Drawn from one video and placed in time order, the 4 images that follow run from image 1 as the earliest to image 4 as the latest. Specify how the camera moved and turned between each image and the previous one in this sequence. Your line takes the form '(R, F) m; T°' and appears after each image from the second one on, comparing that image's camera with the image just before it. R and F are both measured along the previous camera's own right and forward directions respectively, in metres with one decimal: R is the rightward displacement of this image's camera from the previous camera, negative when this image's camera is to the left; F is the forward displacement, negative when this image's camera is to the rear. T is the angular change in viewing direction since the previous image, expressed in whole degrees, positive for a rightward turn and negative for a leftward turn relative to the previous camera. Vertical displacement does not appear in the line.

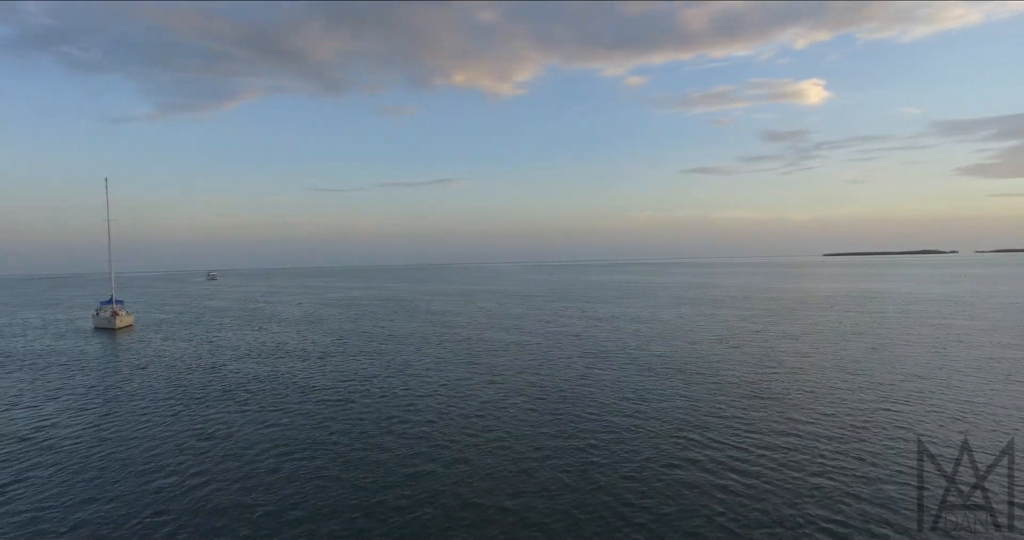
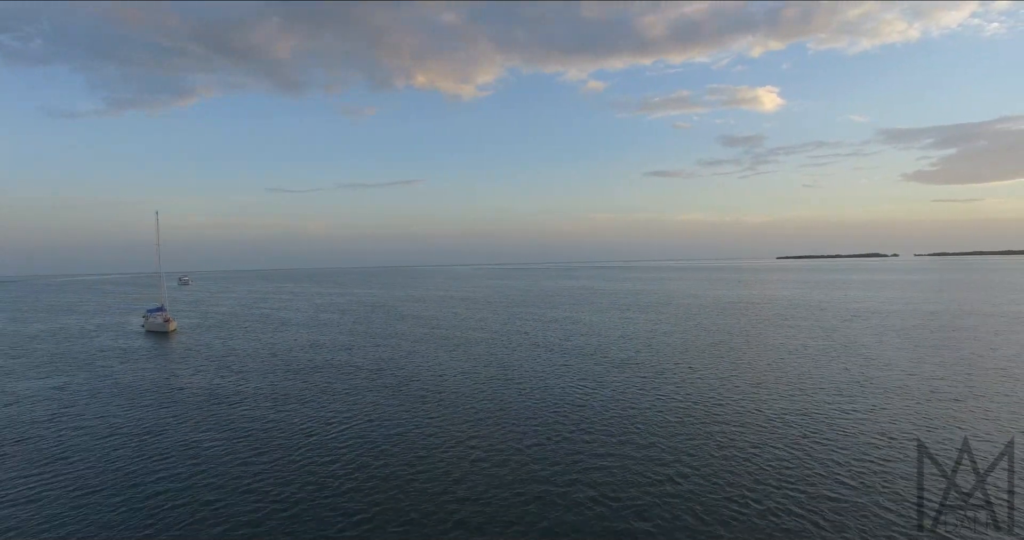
(-0.7, -2.1) m; +4°
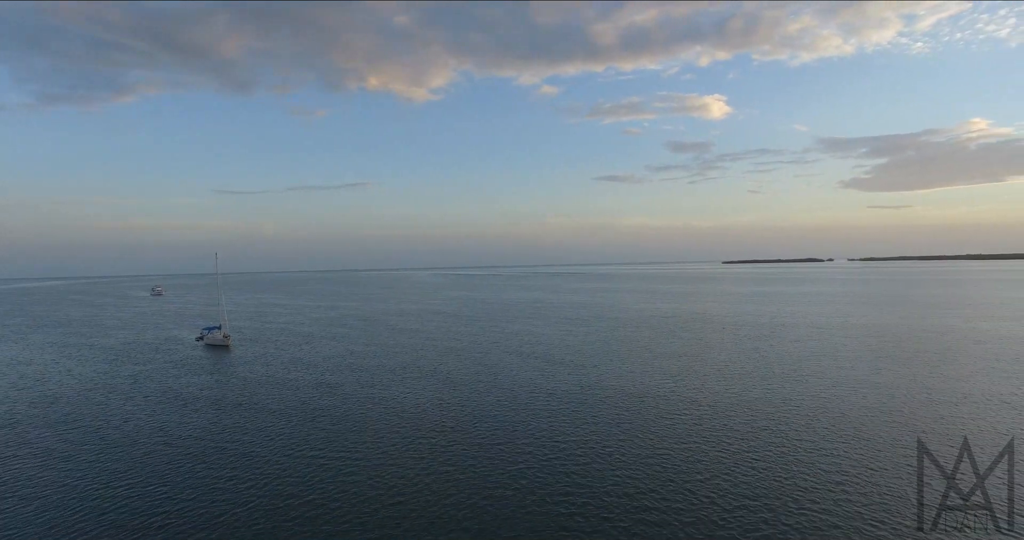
(-1.2, -1.5) m; +5°
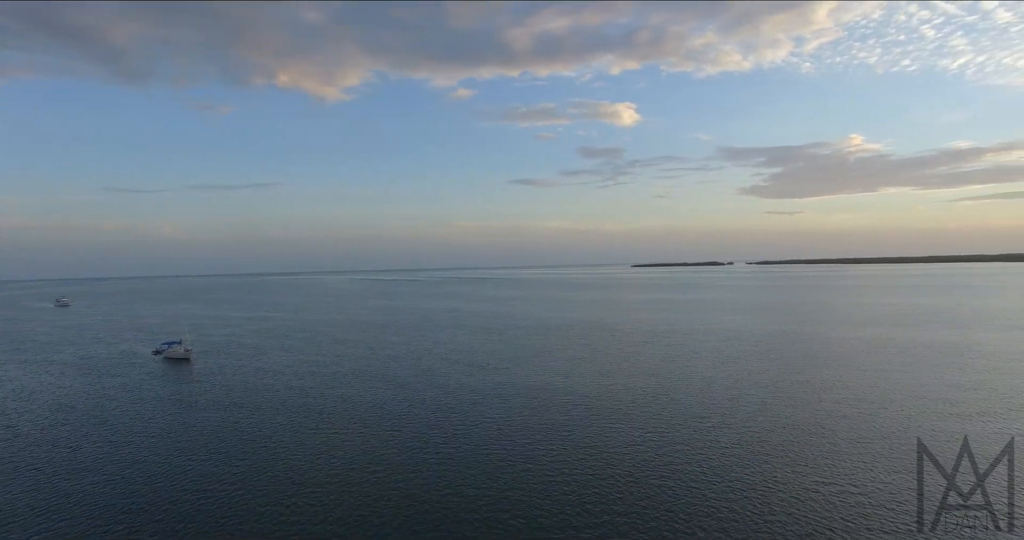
(-0.7, -1.7) m; +9°
